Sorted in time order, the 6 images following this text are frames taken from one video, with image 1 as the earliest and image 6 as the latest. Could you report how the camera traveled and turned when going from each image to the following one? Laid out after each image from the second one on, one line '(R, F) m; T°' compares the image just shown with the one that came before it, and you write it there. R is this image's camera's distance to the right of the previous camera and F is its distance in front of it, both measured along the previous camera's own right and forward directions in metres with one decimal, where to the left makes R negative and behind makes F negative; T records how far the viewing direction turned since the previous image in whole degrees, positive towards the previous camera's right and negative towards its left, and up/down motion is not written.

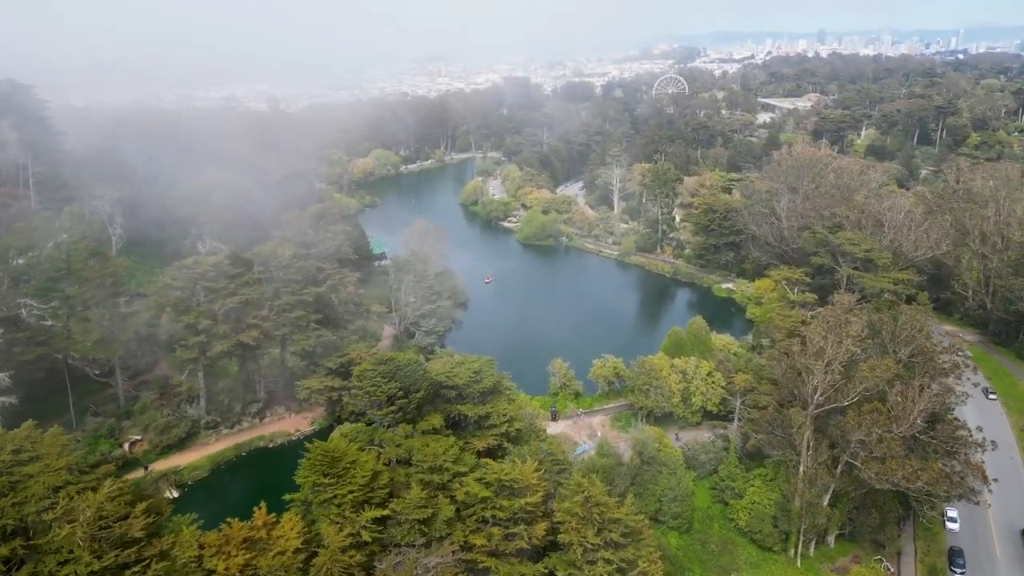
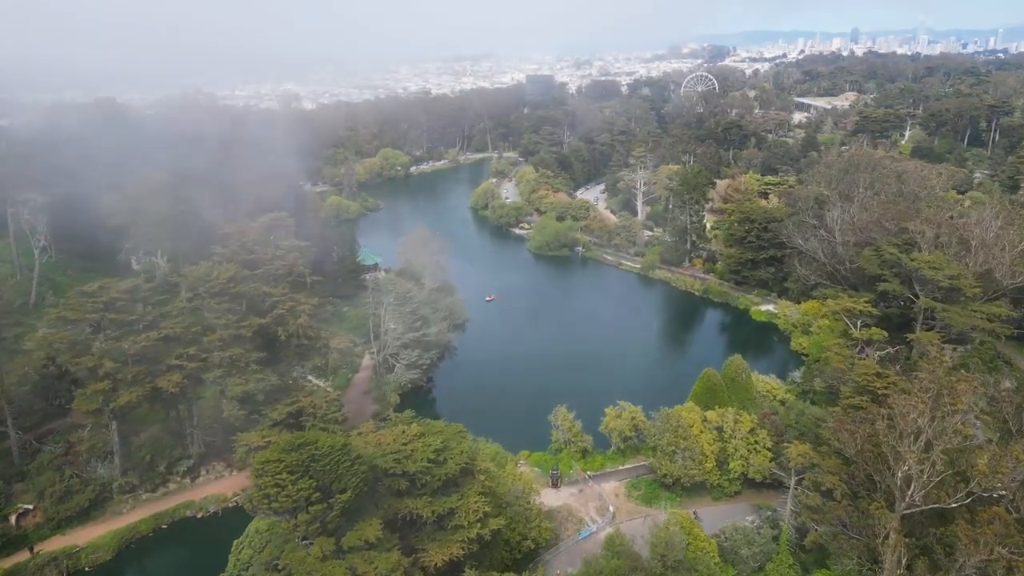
(+0.8, +4.4) m; -2°
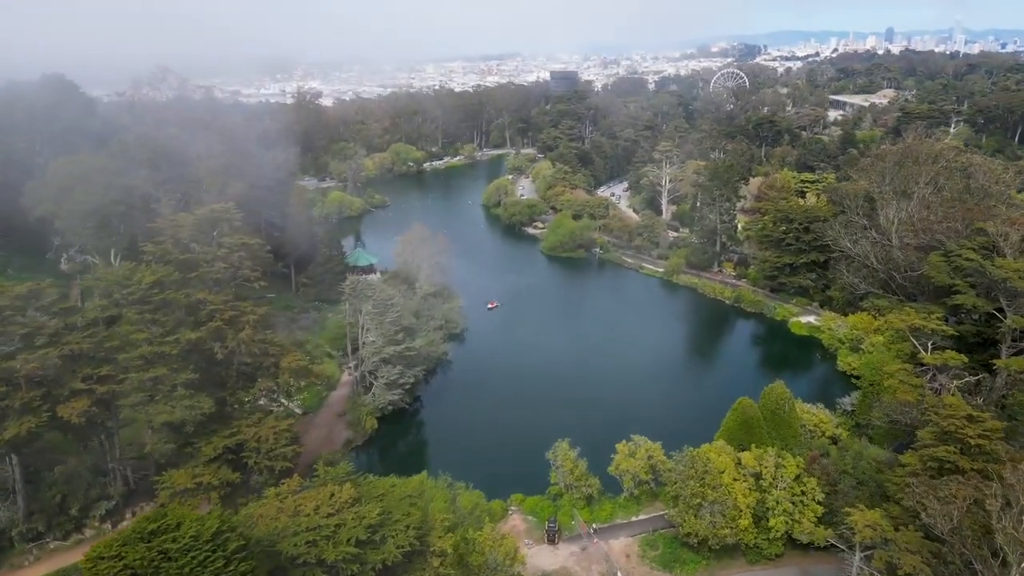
(+0.7, +3.3) m; -2°
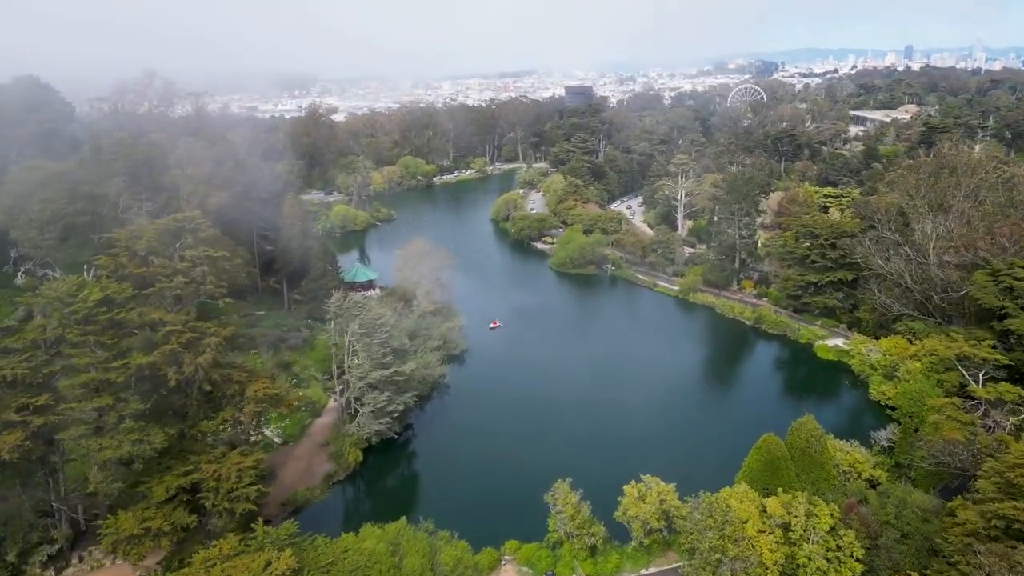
(+0.4, +1.7) m; -1°
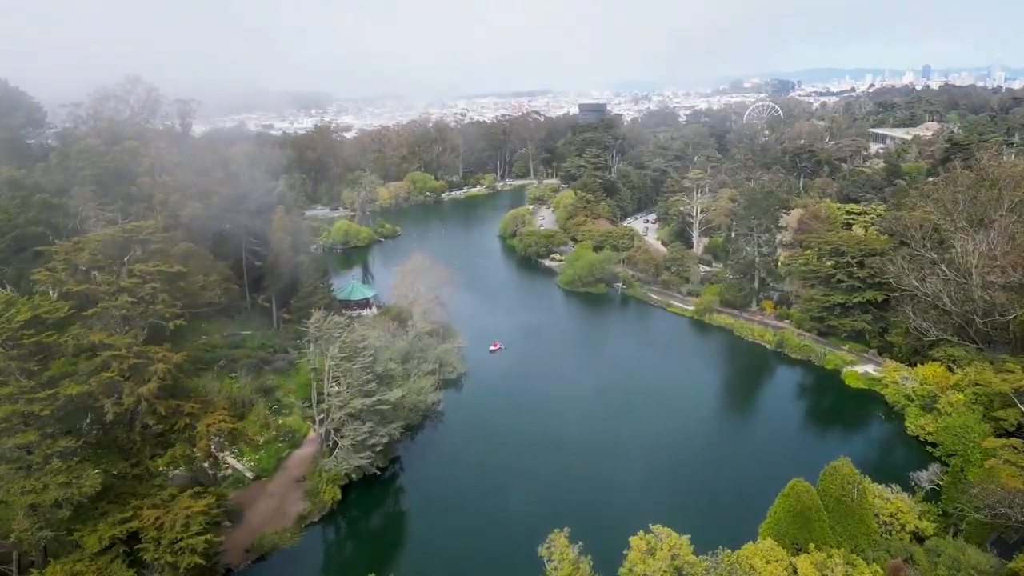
(+0.4, +1.7) m; -1°
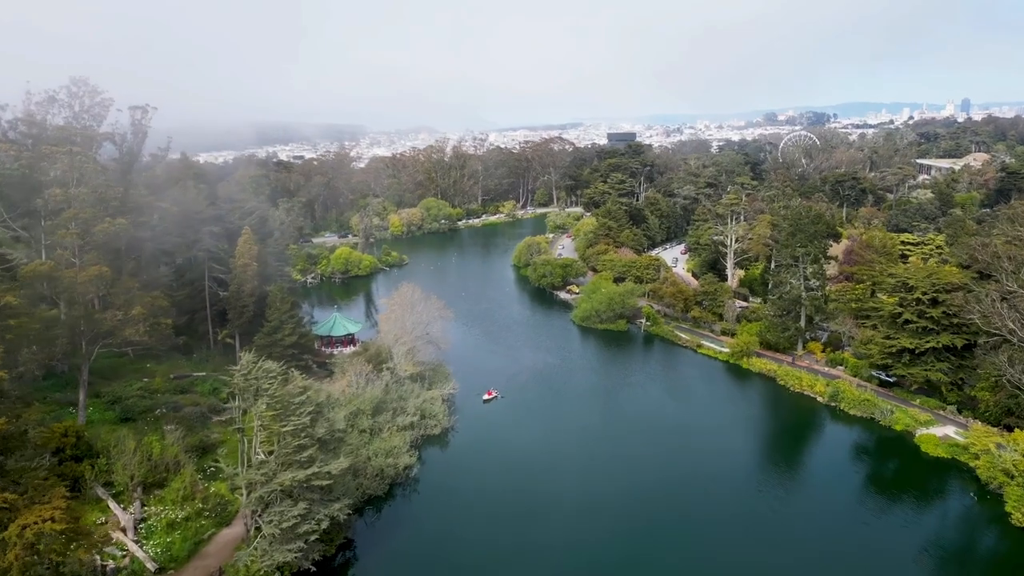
(+0.9, +3.7) m; -3°
